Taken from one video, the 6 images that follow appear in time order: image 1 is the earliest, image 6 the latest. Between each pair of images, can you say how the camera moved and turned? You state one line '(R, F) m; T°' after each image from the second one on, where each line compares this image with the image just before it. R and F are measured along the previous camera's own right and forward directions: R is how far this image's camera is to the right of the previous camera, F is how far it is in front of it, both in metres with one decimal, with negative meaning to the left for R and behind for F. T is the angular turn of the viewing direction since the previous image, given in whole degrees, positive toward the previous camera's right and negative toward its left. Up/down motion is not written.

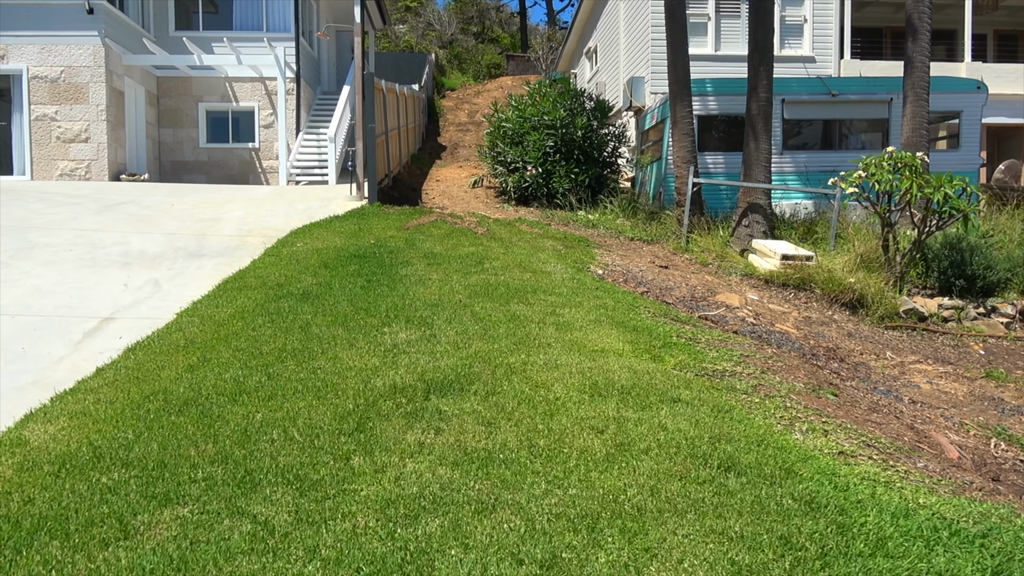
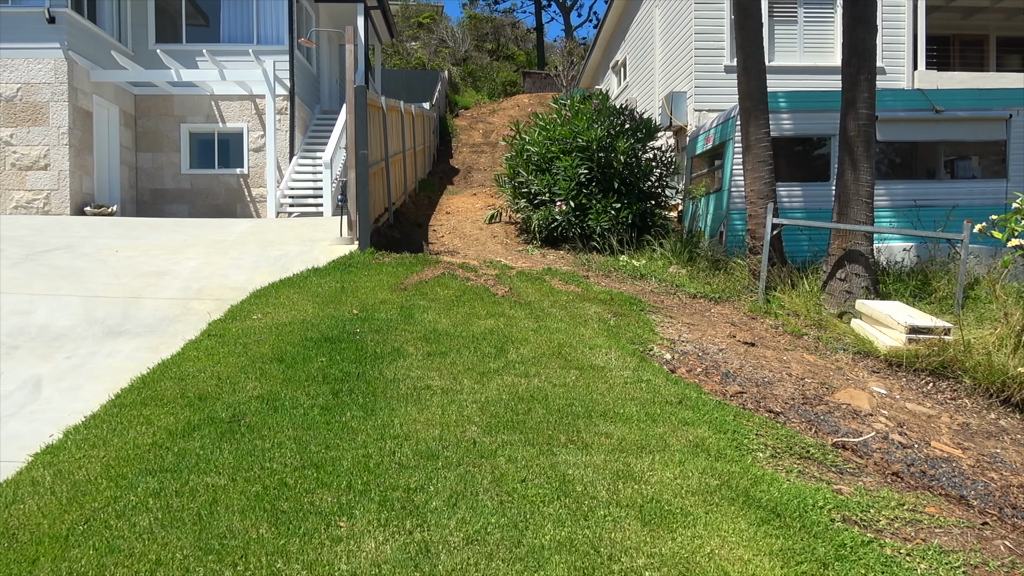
(-0.2, +2.3) m; -1°
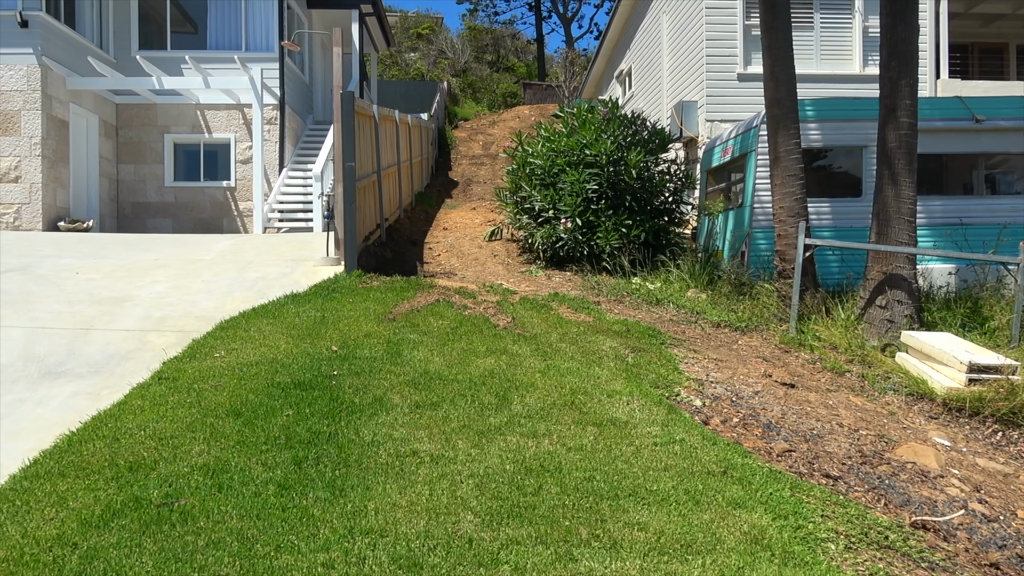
(0.0, +0.9) m; 0°
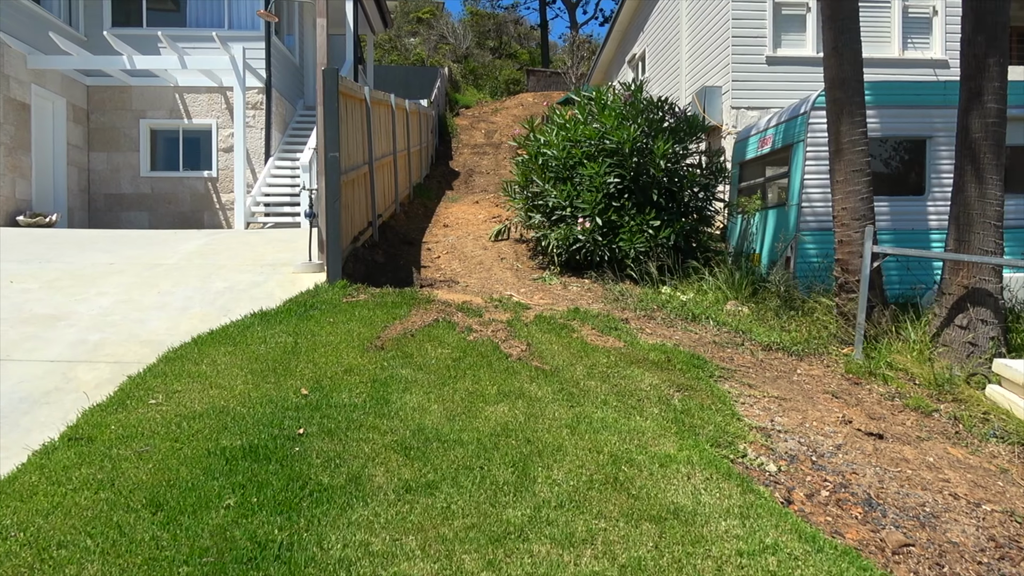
(-0.1, +1.2) m; 0°
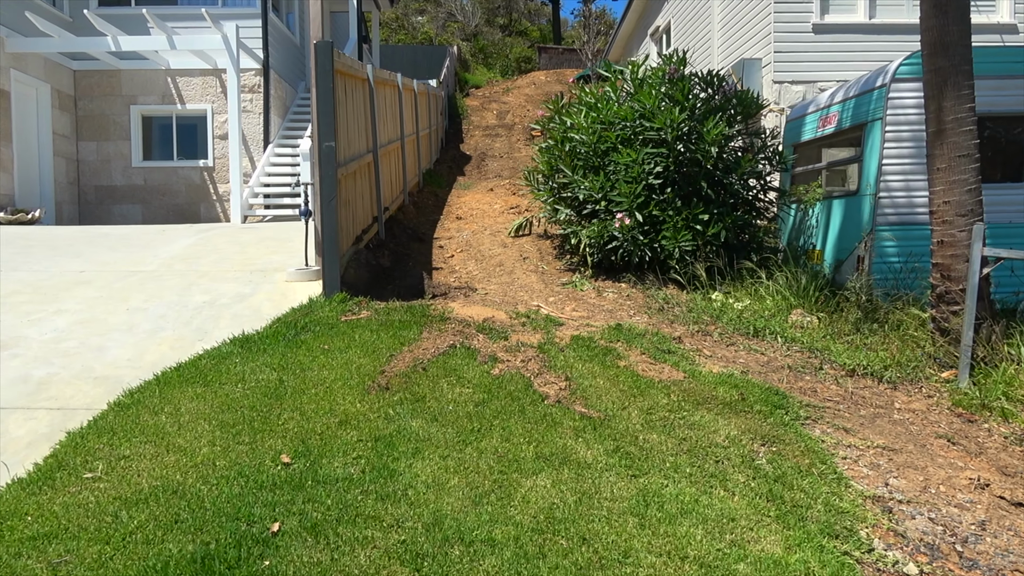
(-0.2, +1.1) m; -1°
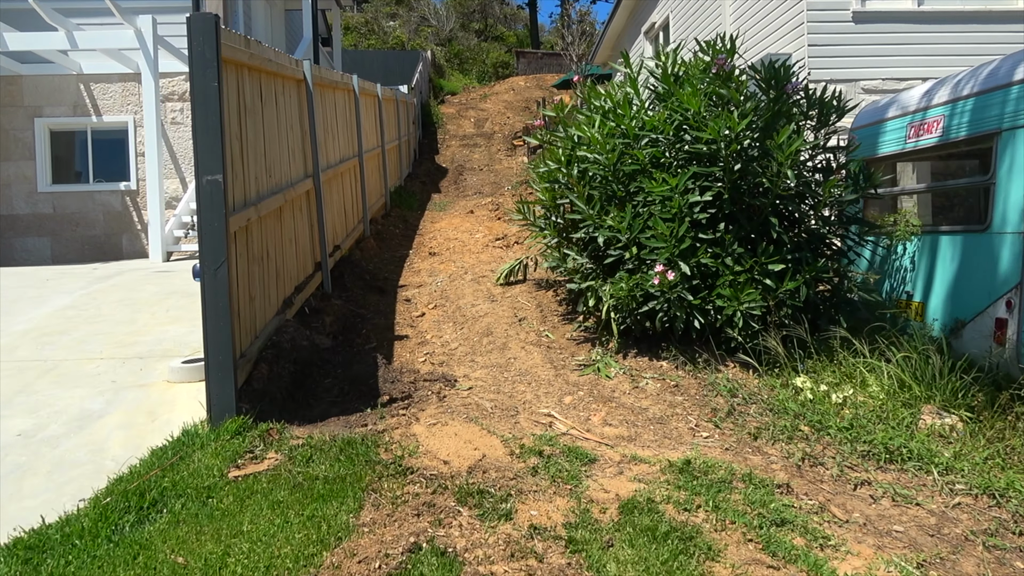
(-0.1, +2.2) m; +2°
